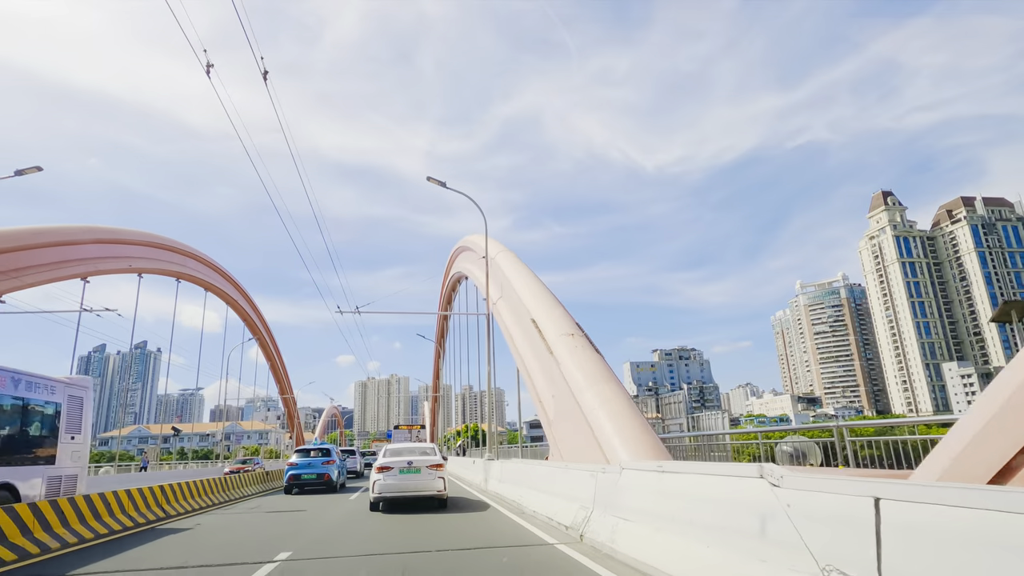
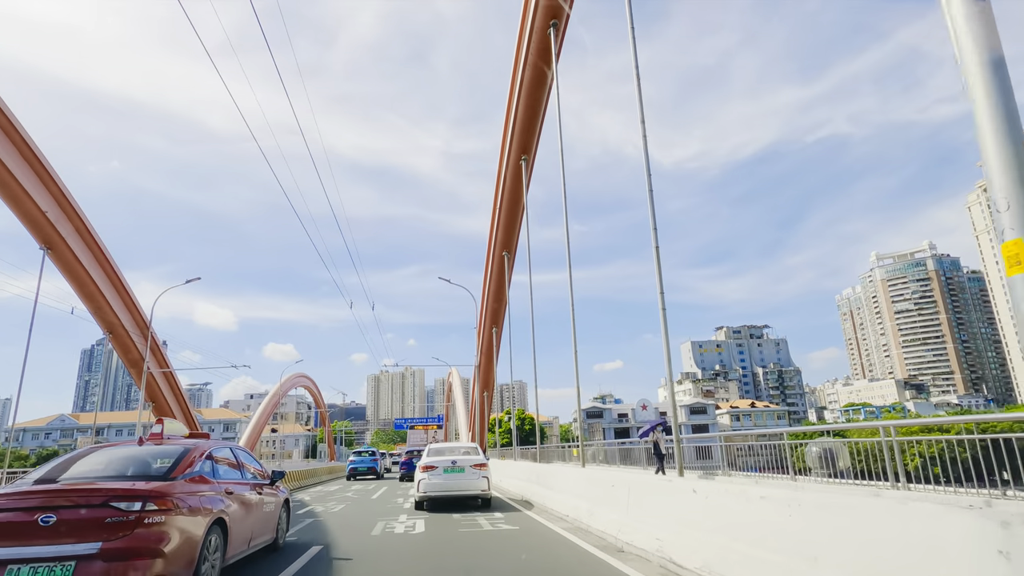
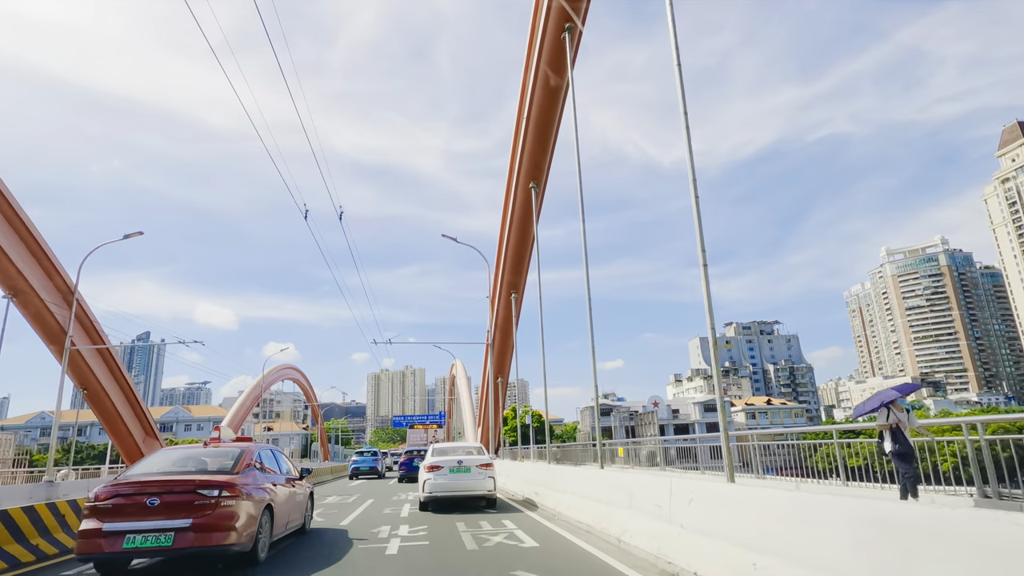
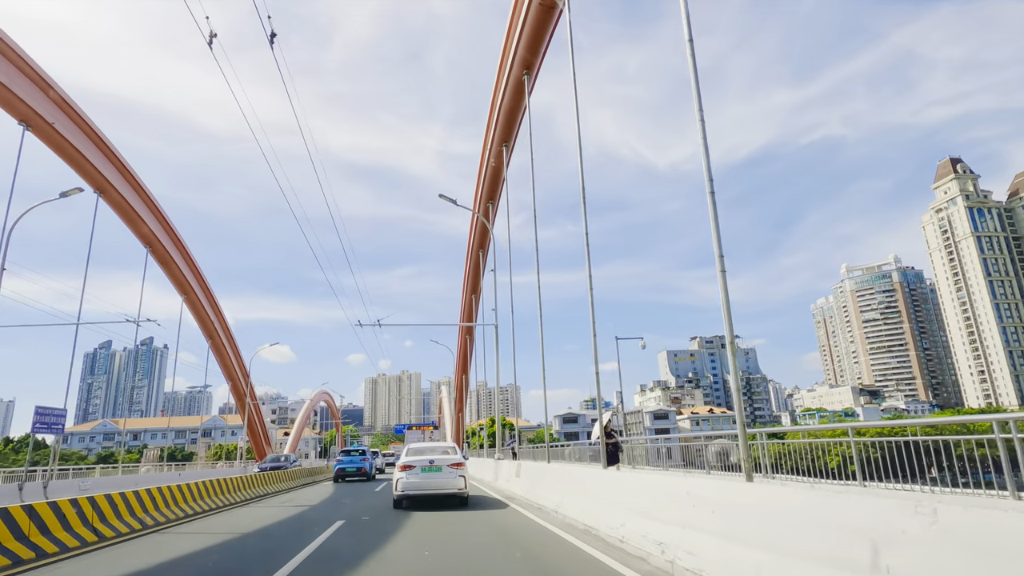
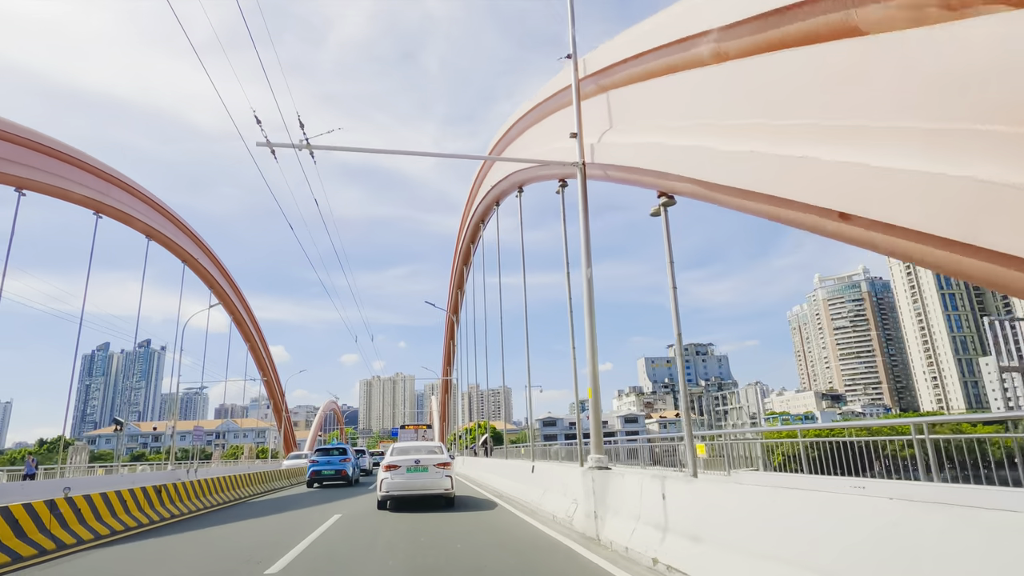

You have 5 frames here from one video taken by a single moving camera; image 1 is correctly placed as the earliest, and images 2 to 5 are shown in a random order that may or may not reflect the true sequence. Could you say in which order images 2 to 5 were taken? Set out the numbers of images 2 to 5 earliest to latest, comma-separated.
5, 4, 2, 3
